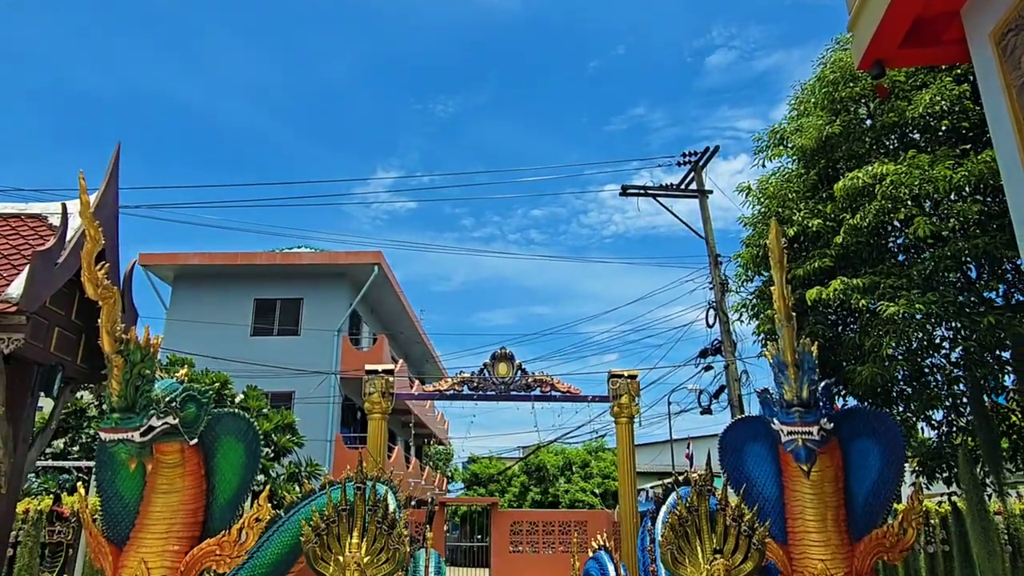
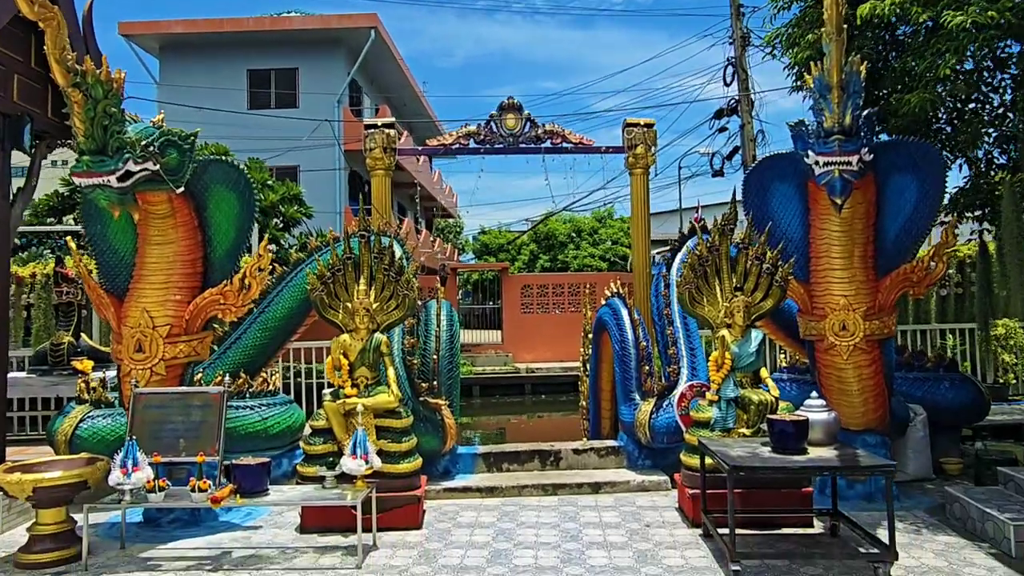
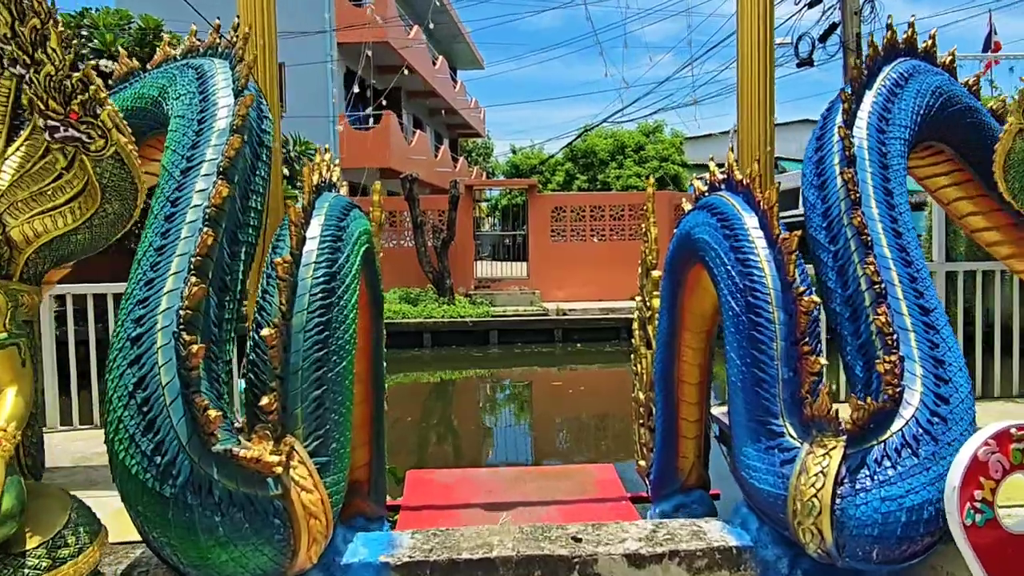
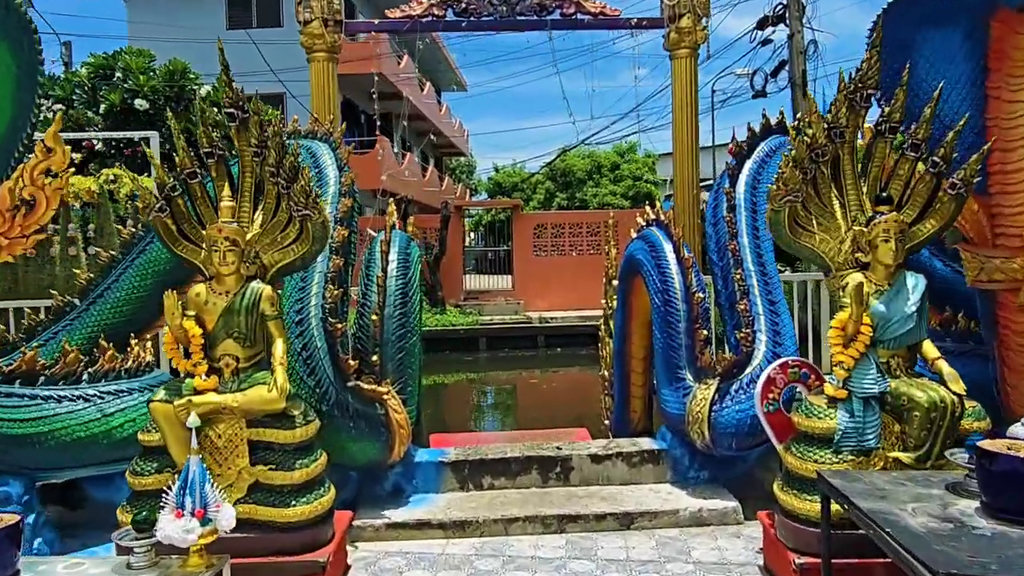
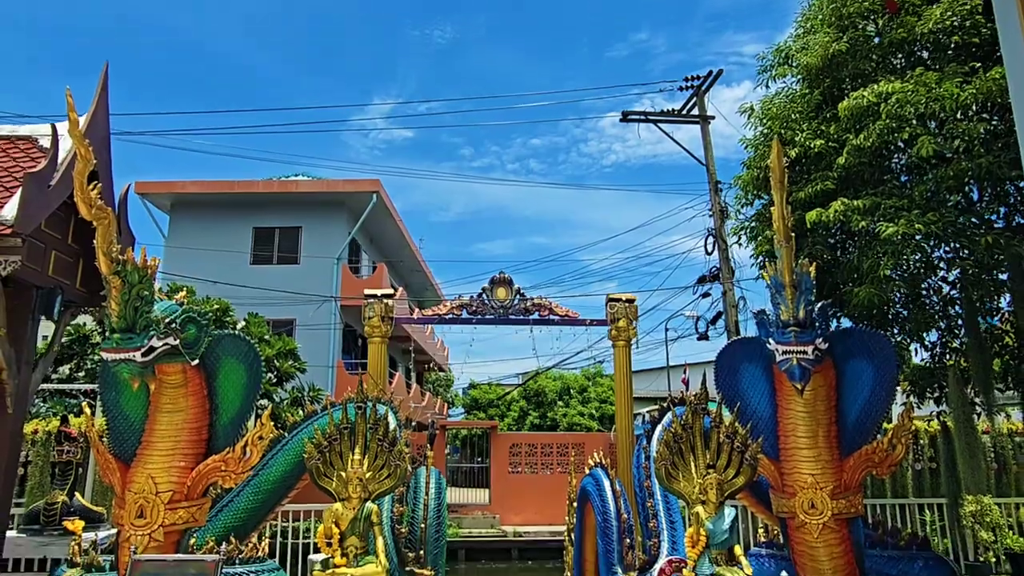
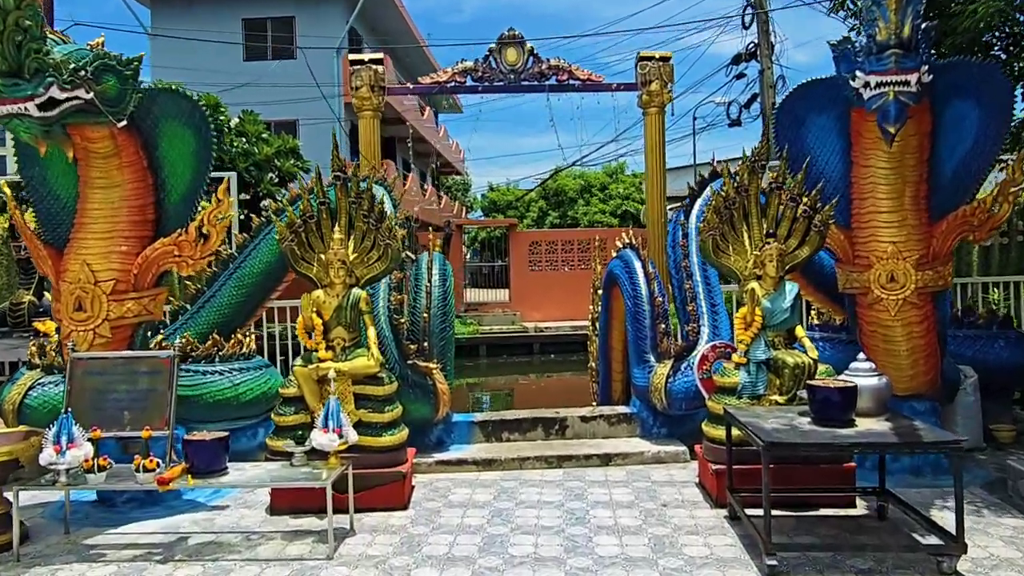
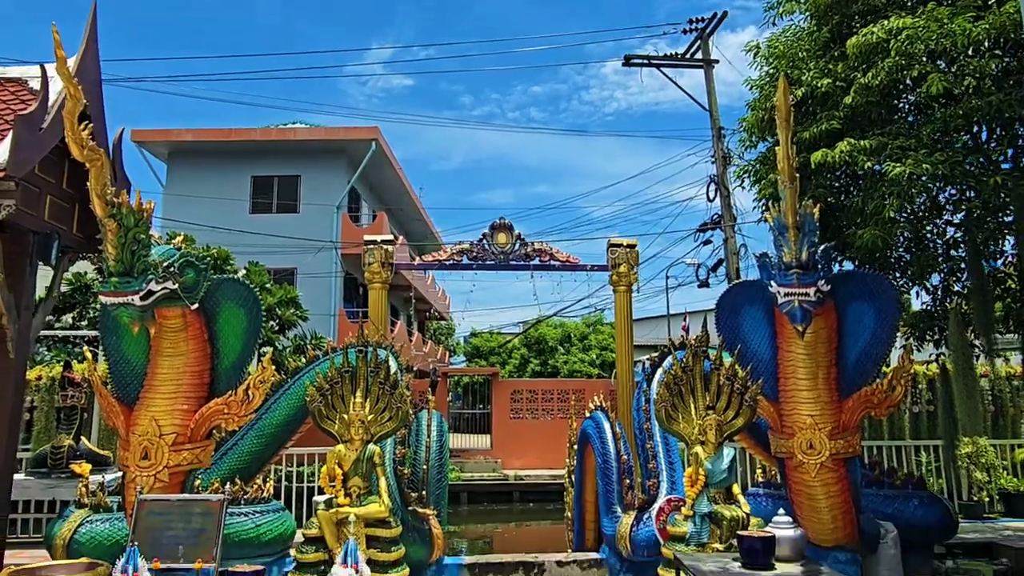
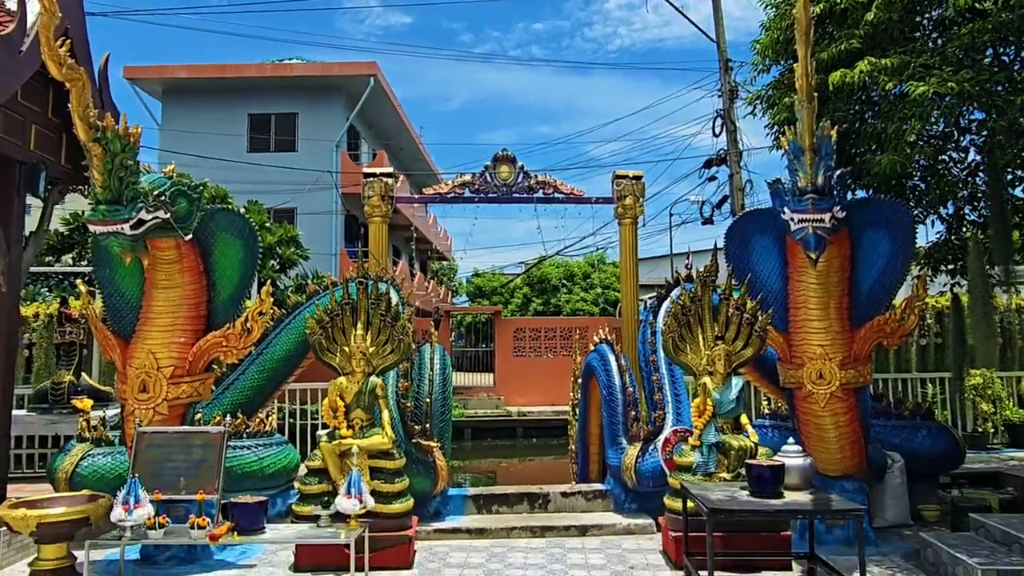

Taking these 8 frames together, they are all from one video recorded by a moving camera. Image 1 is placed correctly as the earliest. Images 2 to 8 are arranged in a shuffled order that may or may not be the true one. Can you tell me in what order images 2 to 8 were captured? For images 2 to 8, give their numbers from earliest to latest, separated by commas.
5, 7, 8, 2, 6, 4, 3
